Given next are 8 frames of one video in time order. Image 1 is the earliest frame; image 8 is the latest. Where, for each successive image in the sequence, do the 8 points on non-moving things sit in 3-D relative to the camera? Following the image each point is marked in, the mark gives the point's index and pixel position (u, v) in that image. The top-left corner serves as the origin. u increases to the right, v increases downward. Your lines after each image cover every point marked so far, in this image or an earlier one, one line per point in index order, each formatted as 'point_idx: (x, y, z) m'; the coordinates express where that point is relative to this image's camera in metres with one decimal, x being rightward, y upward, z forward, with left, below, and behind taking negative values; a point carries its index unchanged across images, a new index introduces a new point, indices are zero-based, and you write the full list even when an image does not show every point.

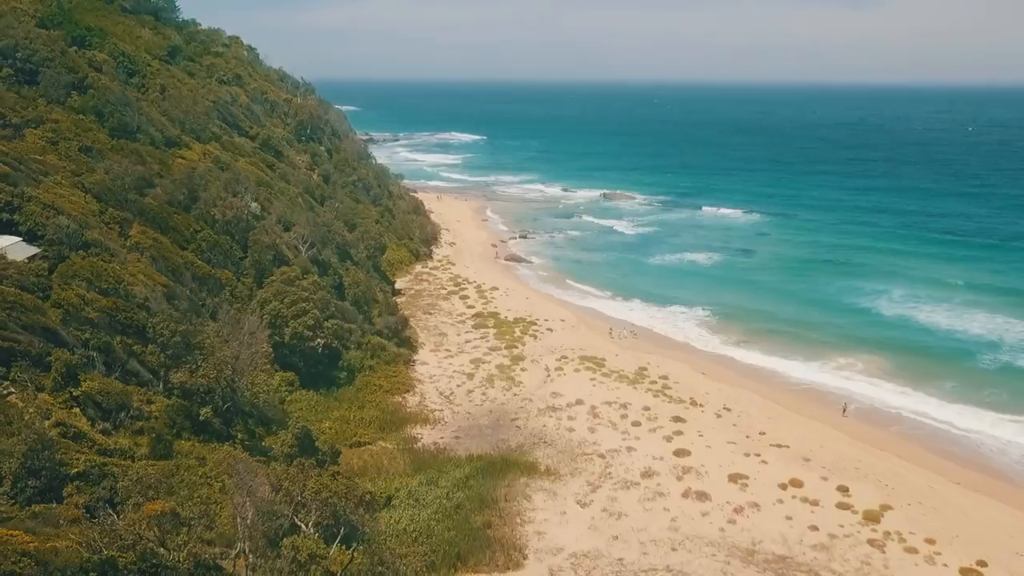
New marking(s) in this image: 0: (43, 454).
0: (-9.8, -3.4, +17.1) m
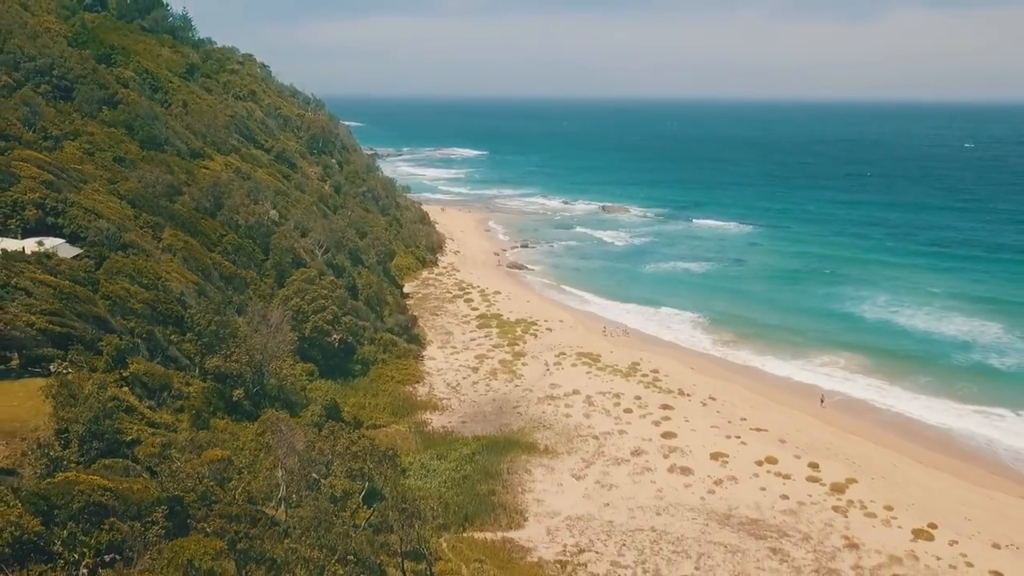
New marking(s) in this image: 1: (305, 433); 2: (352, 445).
0: (-9.8, -3.2, +19.6) m
1: (-4.8, -3.3, +19.7) m
2: (-3.6, -3.6, +18.9) m
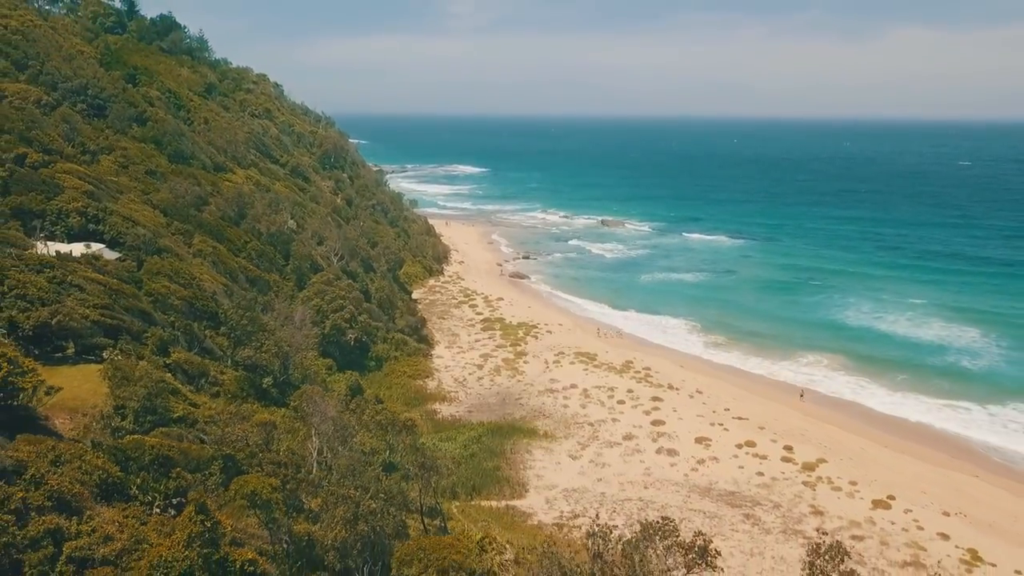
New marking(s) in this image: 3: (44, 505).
0: (-9.7, -3.0, +22.2) m
1: (-4.8, -3.1, +22.3) m
2: (-3.6, -3.4, +21.6) m
3: (-7.9, -3.7, +13.8) m
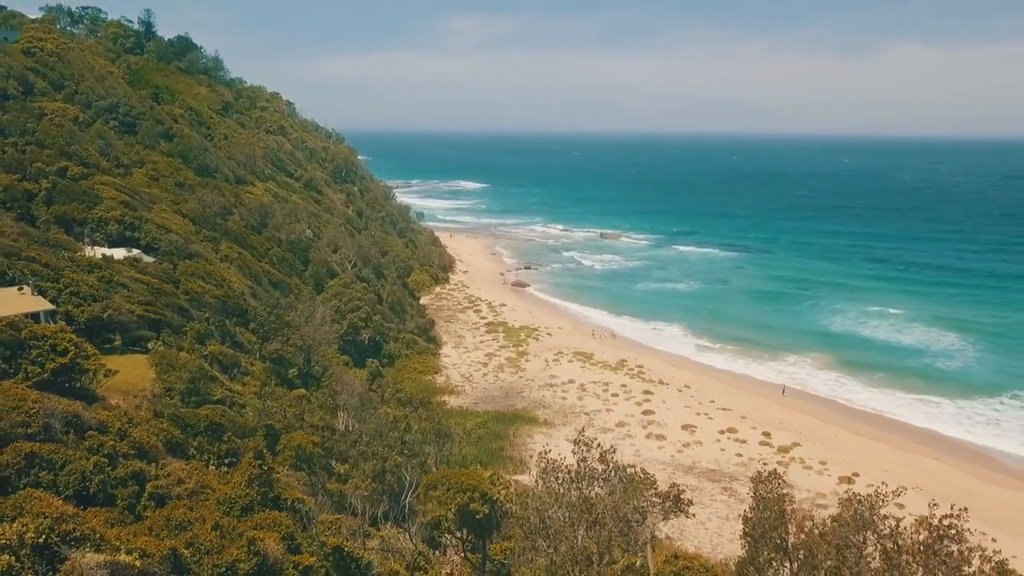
0: (-9.6, -2.8, +25.0) m
1: (-4.7, -3.0, +25.1) m
2: (-3.5, -3.3, +24.4) m
3: (-7.8, -3.4, +16.6) m
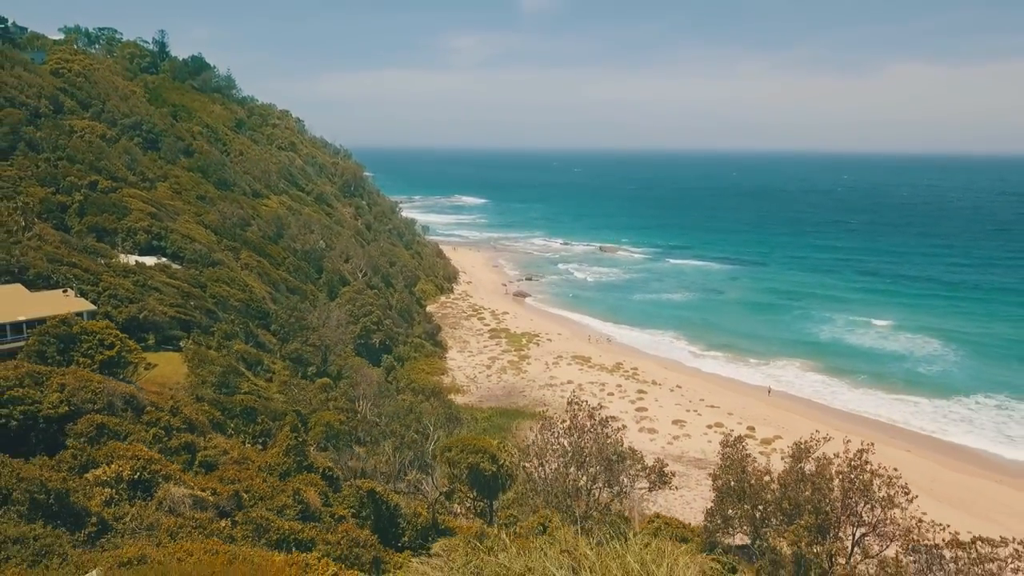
0: (-9.5, -2.9, +27.4) m
1: (-4.6, -3.1, +27.5) m
2: (-3.4, -3.4, +26.7) m
3: (-7.7, -3.3, +19.0) m
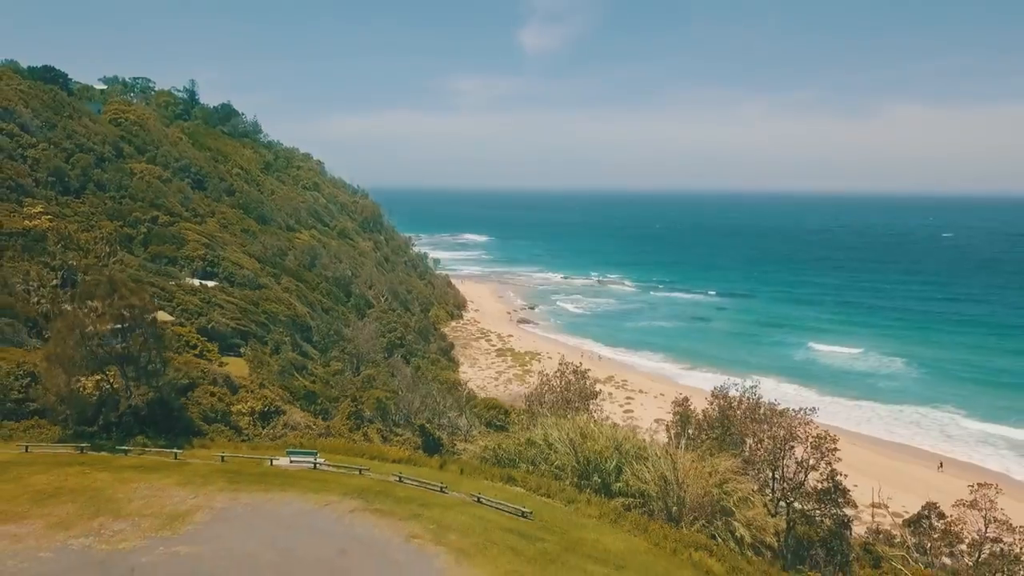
0: (-9.3, -3.5, +33.3) m
1: (-4.3, -3.7, +33.4) m
2: (-3.2, -3.9, +32.6) m
3: (-7.5, -3.4, +24.9) m
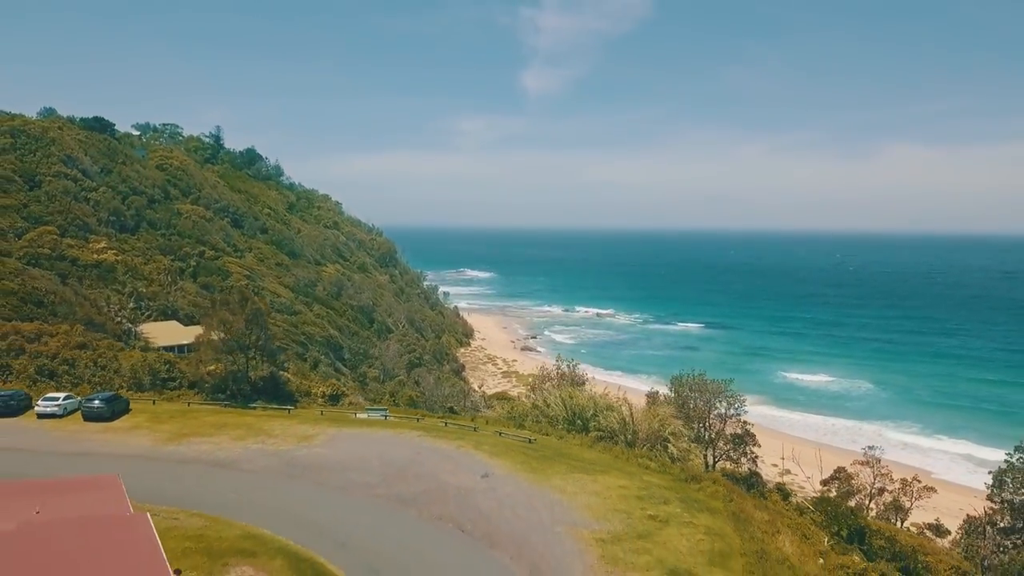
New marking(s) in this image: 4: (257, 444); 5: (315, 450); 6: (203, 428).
0: (-9.0, -4.6, +39.3) m
1: (-4.1, -4.8, +39.3) m
2: (-2.9, -5.0, +38.5) m
3: (-7.2, -4.1, +30.8) m
4: (-5.1, -3.1, +16.1) m
5: (-3.8, -3.2, +16.0) m
6: (-6.5, -2.9, +17.1) m
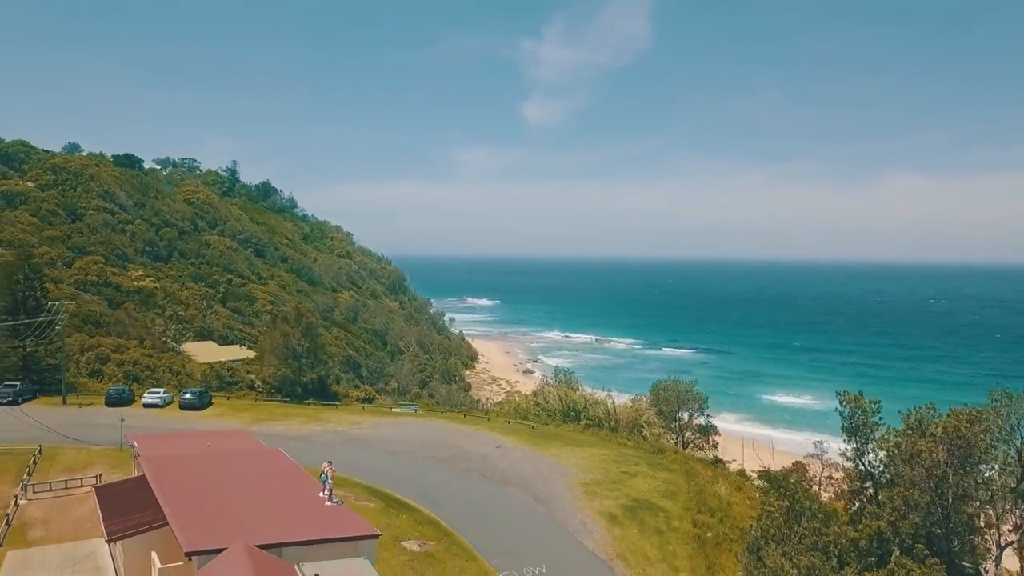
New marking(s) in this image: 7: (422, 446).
0: (-8.8, -5.8, +43.7) m
1: (-3.9, -6.0, +43.7) m
2: (-2.7, -6.2, +42.9) m
3: (-7.1, -5.1, +35.2) m
4: (-4.9, -3.5, +20.5) m
5: (-3.7, -3.6, +20.4) m
6: (-6.3, -3.4, +21.5) m
7: (-2.1, -3.7, +18.7) m
